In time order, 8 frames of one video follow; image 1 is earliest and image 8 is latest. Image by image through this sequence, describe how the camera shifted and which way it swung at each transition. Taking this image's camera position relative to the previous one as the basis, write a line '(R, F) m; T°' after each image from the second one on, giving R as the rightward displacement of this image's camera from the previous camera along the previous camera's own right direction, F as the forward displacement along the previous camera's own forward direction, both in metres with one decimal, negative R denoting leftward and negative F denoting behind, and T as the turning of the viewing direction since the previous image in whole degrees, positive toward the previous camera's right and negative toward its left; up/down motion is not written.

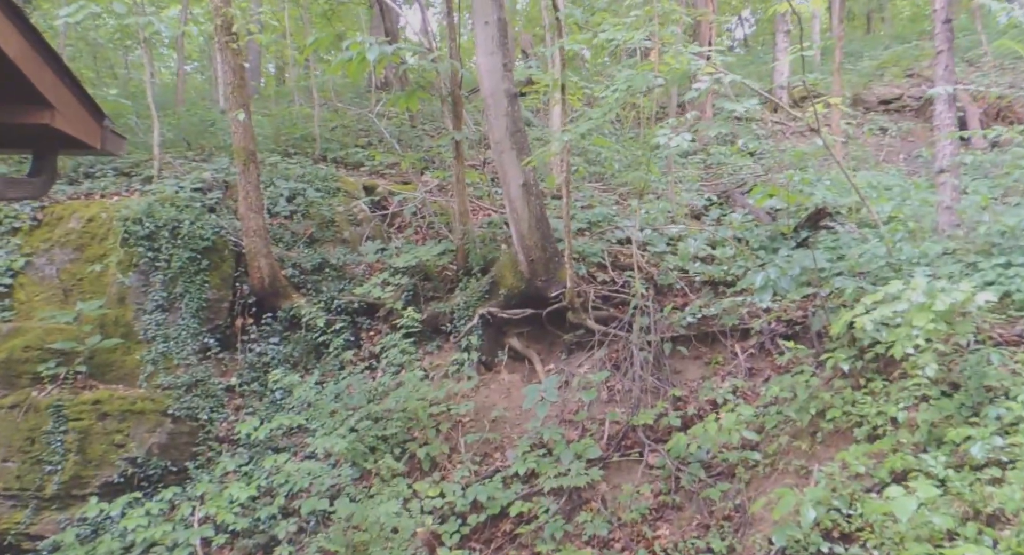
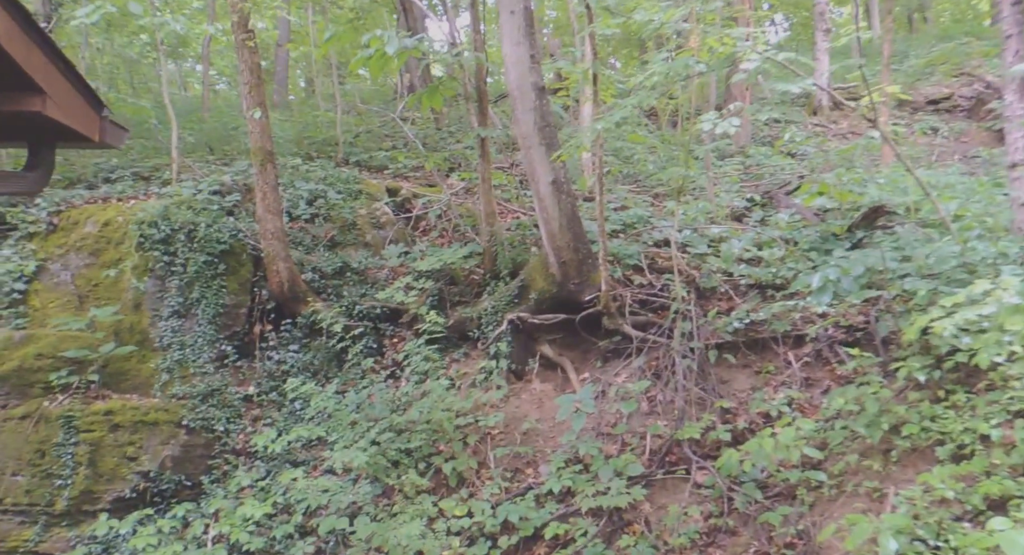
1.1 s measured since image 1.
(-0.1, +0.5) m; -2°
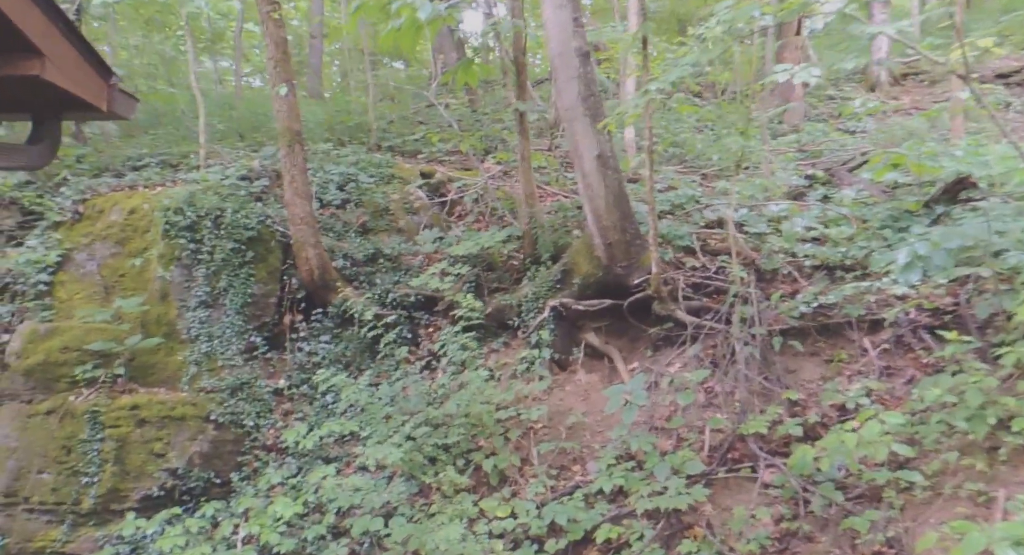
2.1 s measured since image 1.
(-0.1, +0.5) m; -3°
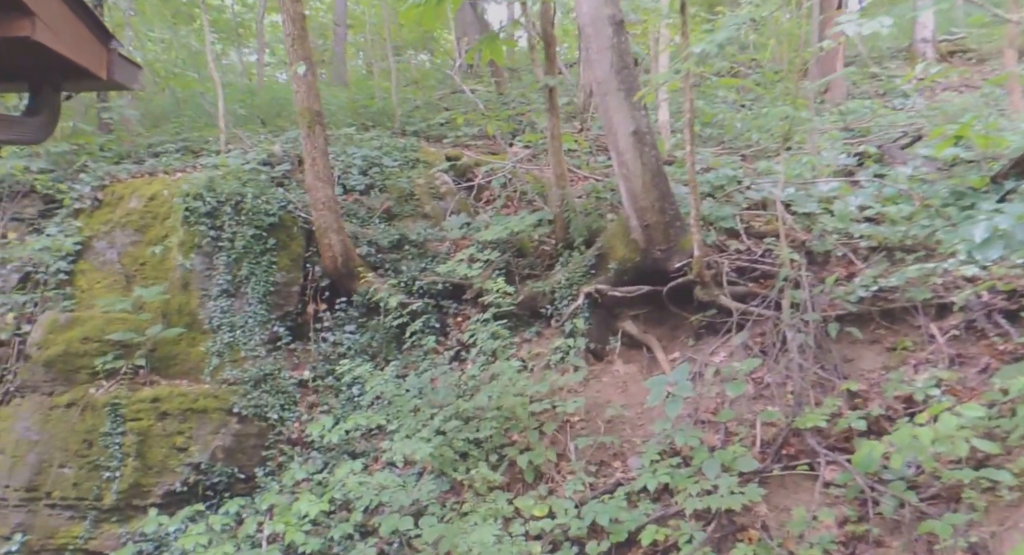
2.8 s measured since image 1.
(-0.1, +0.3) m; -2°
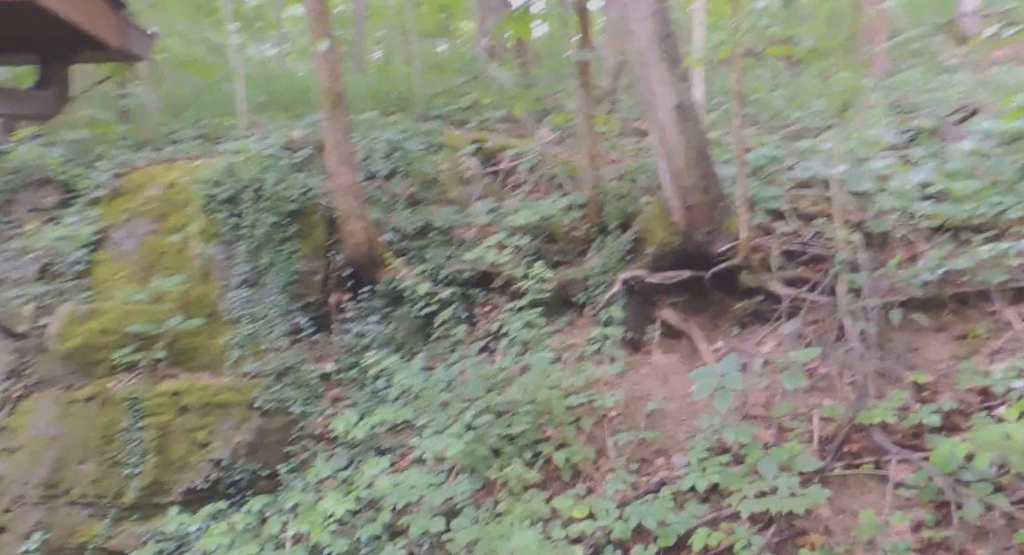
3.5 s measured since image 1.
(-0.1, +0.3) m; -1°
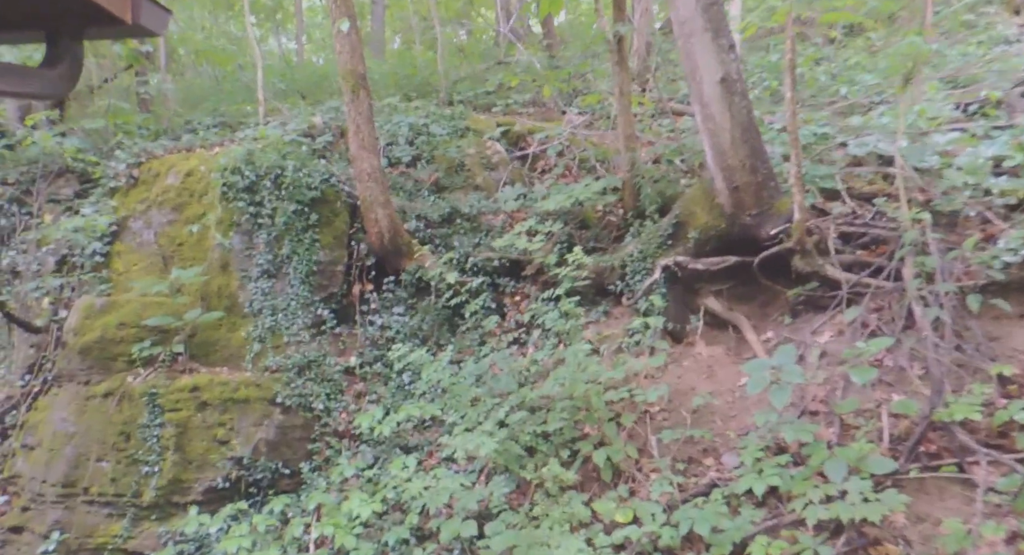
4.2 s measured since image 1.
(-0.1, +0.4) m; -2°
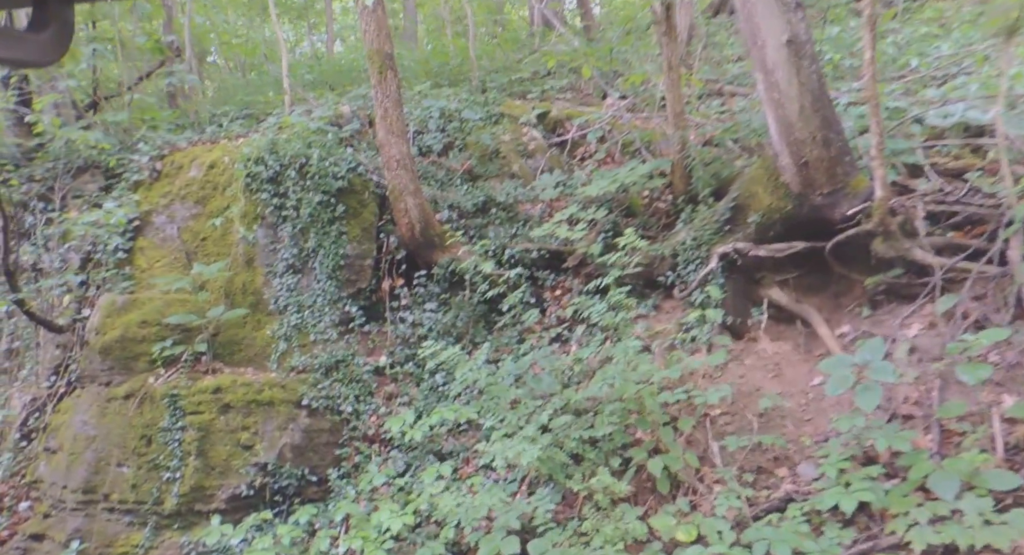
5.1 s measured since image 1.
(-0.1, +0.5) m; -3°
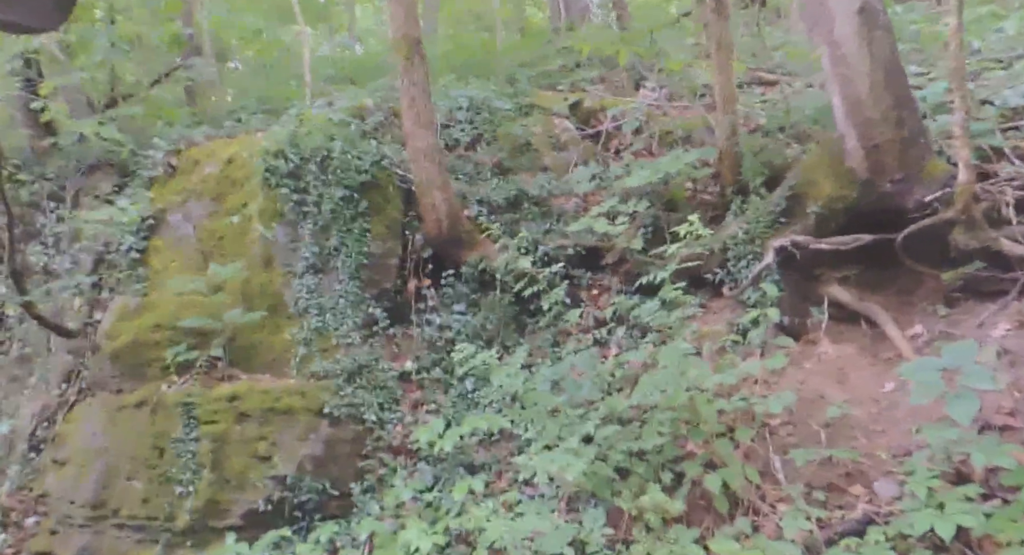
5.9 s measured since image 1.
(-0.1, +0.4) m; -2°
